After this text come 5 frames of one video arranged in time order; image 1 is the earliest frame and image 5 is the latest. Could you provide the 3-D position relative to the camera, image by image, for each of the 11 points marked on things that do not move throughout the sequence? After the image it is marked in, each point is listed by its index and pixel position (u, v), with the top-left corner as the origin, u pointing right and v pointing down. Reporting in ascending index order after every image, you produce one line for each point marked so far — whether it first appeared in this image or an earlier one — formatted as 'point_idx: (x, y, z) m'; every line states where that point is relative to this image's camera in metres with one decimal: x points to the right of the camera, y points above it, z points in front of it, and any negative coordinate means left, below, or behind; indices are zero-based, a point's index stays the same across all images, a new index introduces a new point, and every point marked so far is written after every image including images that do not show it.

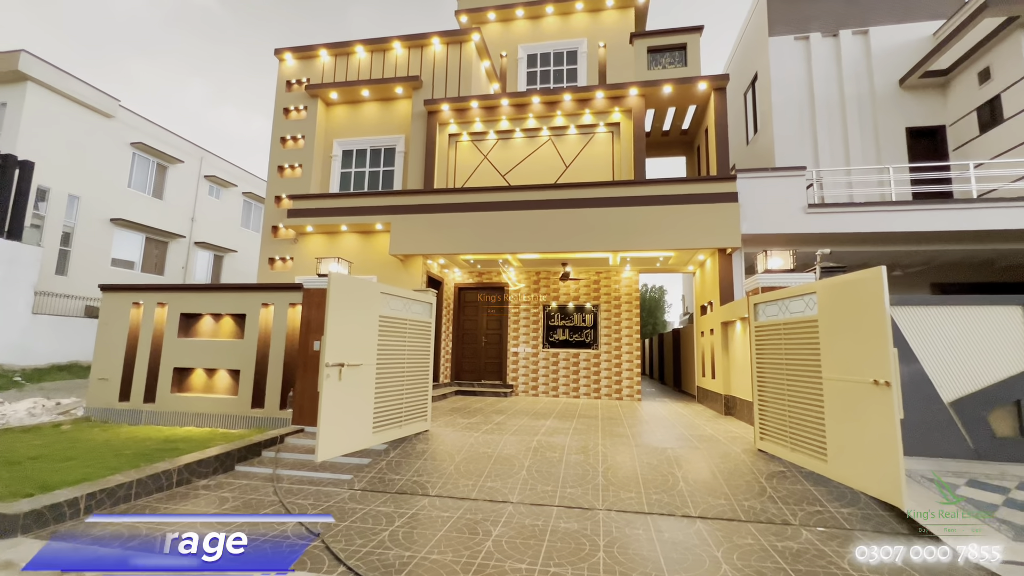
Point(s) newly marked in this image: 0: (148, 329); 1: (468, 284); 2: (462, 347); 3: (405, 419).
0: (-4.9, -0.5, +6.0) m
1: (-1.0, +0.1, +10.2) m
2: (-1.1, -1.3, +10.1) m
3: (-1.2, -1.4, +4.8) m
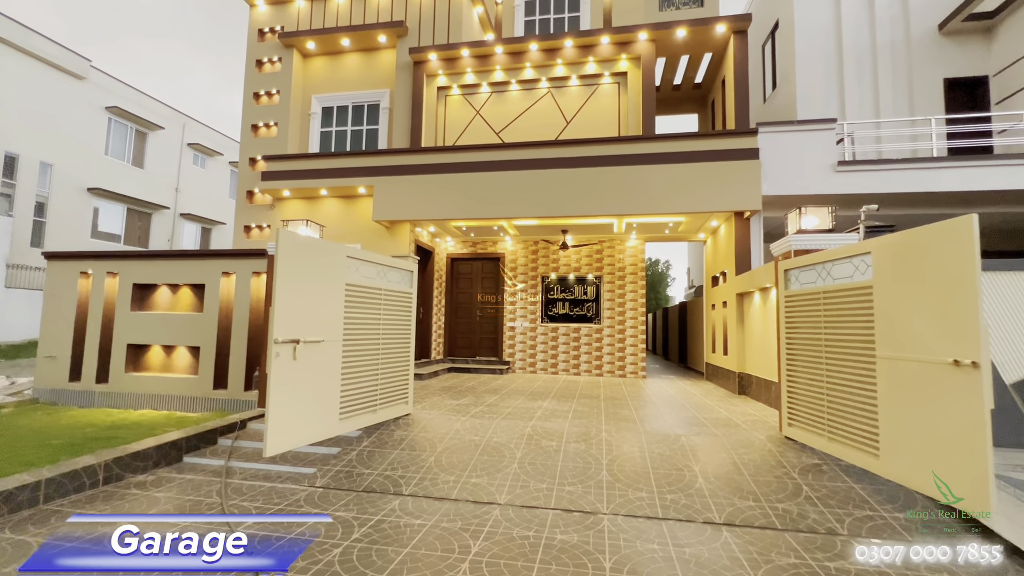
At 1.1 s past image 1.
0: (-4.9, -0.2, +5.4) m
1: (-1.1, +0.7, +9.5) m
2: (-1.2, -0.7, +9.5) m
3: (-1.2, -1.1, +4.3) m
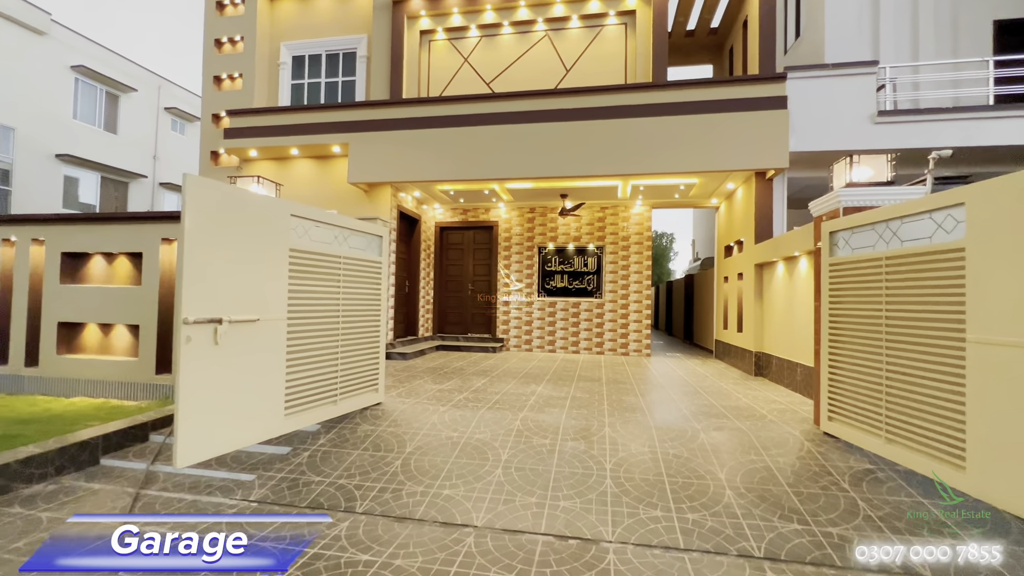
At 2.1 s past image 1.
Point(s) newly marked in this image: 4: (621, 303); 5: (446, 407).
0: (-5.0, +0.2, +4.6) m
1: (-1.2, +1.3, +8.8) m
2: (-1.3, -0.2, +8.9) m
3: (-1.3, -0.8, +3.6) m
4: (+2.0, -0.3, +8.1) m
5: (-0.6, -1.1, +4.0) m
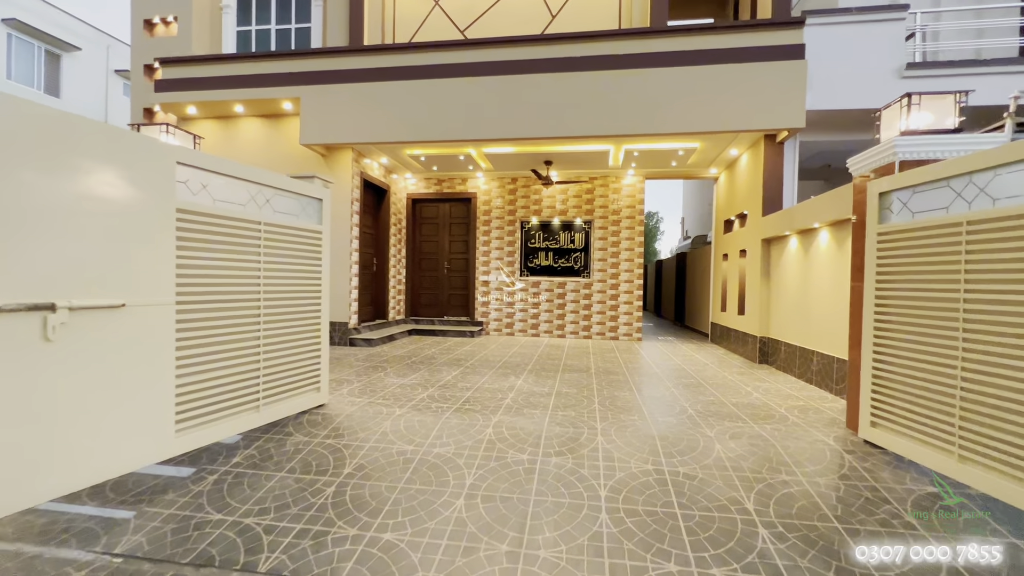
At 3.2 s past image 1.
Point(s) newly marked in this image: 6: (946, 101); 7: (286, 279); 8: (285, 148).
0: (-5.3, +0.4, +3.7) m
1: (-1.5, +1.7, +8.0) m
2: (-1.7, +0.2, +8.1) m
3: (-1.5, -0.7, +2.9) m
4: (+1.6, +0.1, +7.4) m
5: (-0.8, -0.9, +3.3) m
6: (+2.6, +1.1, +2.7) m
7: (-1.5, +0.1, +3.0) m
8: (-3.1, +1.9, +6.2) m
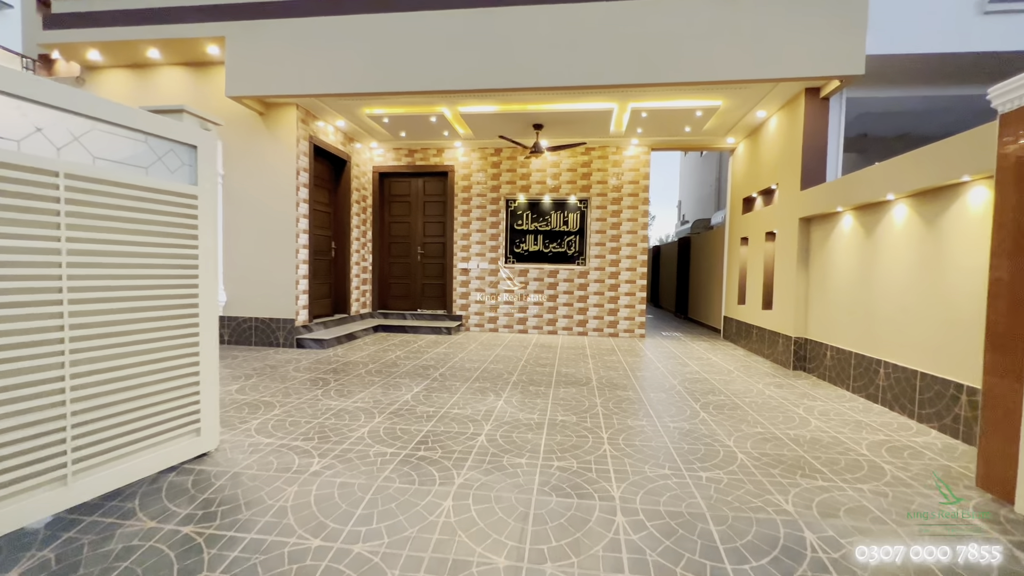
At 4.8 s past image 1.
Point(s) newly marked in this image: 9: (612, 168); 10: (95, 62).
0: (-5.4, +0.4, +2.6) m
1: (-1.8, +1.8, +6.8) m
2: (-1.9, +0.4, +7.0) m
3: (-1.7, -0.6, +1.8) m
4: (+1.4, +0.2, +6.4) m
5: (-0.9, -0.9, +2.3) m
6: (+2.4, +1.1, +1.7) m
7: (-1.6, +0.1, +1.9) m
8: (-3.3, +2.1, +5.0) m
9: (+1.4, +1.7, +6.4) m
10: (-4.7, +2.5, +5.1) m
